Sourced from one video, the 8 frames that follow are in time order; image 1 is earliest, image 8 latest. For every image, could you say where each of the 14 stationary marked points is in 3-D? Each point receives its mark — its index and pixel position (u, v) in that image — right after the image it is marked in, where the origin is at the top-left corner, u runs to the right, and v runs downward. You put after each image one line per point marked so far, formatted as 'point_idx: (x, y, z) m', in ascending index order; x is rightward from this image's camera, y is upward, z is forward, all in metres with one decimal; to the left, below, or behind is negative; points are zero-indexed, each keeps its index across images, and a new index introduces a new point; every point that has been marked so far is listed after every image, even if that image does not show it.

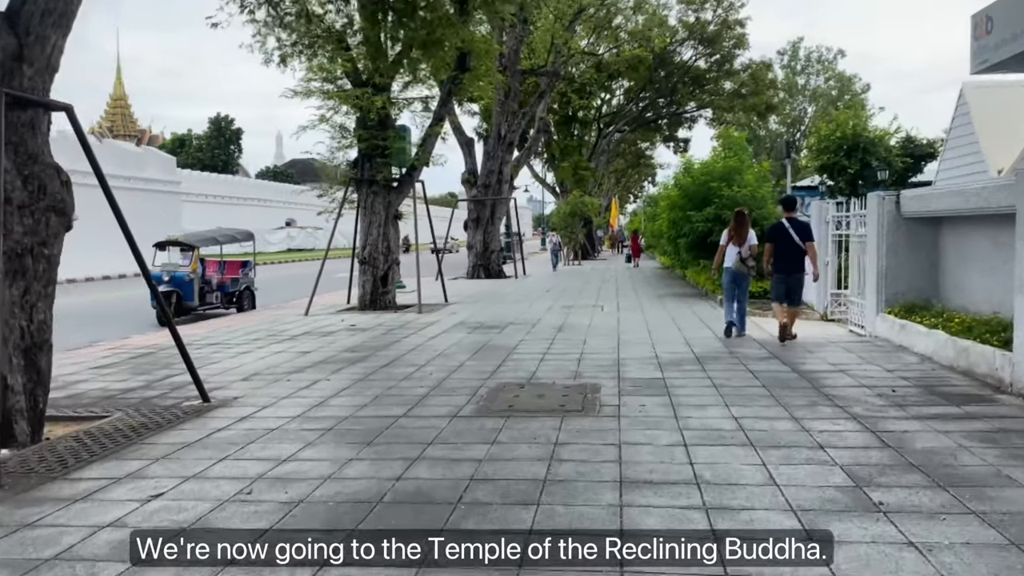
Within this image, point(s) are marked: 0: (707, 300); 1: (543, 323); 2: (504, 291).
0: (+3.7, -0.2, +16.0) m
1: (+0.5, -0.5, +12.4) m
2: (-0.2, -0.1, +19.3) m
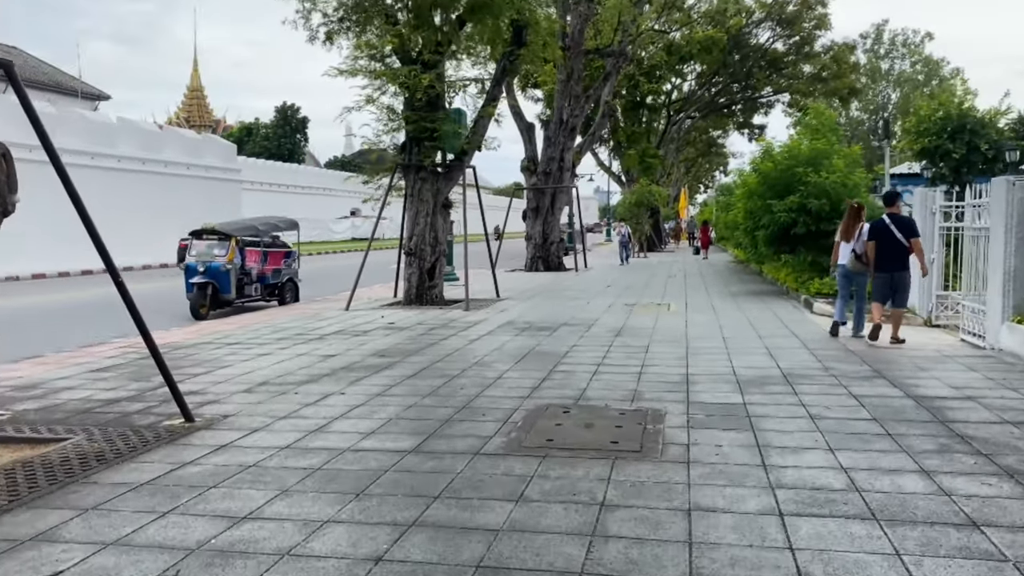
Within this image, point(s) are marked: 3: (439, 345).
0: (+4.7, -0.2, +14.3) m
1: (+1.2, -0.5, +11.0) m
2: (+1.1, 0.0, +18.0) m
3: (-0.8, -0.7, +9.5) m
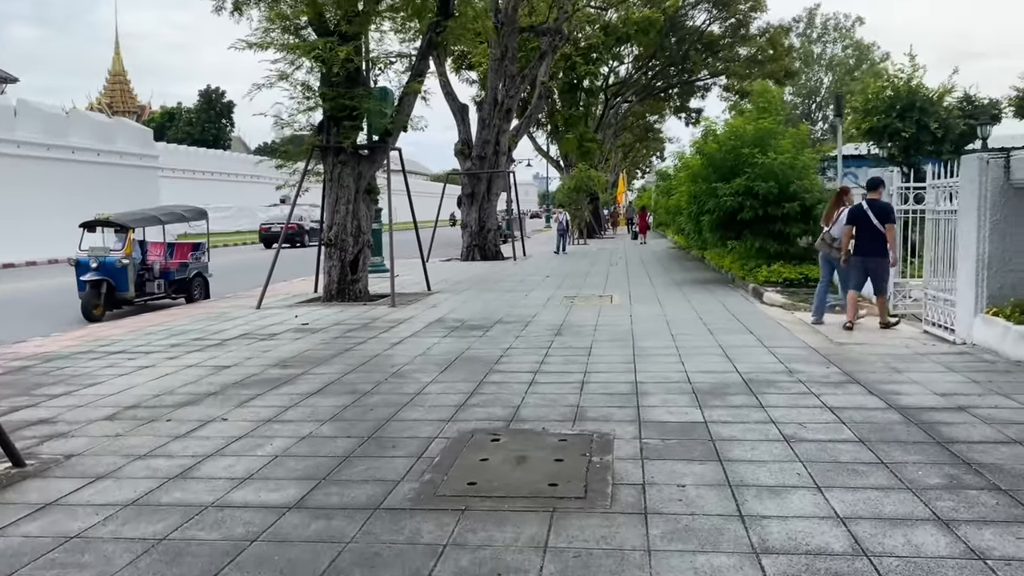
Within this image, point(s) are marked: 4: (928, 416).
0: (+3.6, 0.0, +13.5) m
1: (+0.3, -0.4, +10.0) m
2: (-0.3, +0.2, +16.9) m
3: (-1.6, -0.6, +8.3) m
4: (+2.6, -0.8, +5.2) m
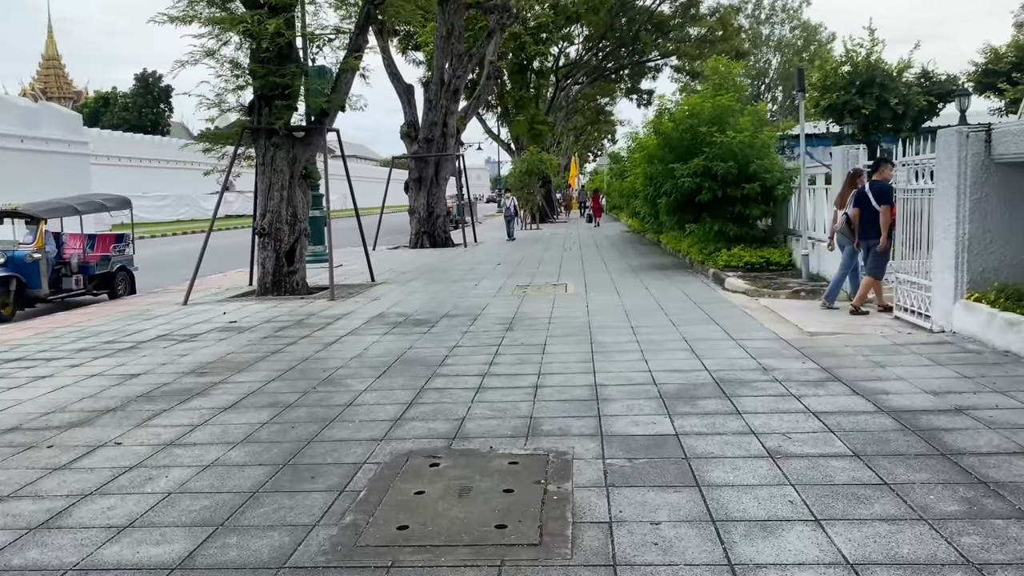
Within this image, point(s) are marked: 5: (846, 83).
0: (+2.8, +0.2, +13.0) m
1: (-0.3, -0.3, +9.3) m
2: (-1.2, +0.4, +16.1) m
3: (-2.0, -0.6, +7.5) m
4: (+2.3, -0.7, +4.6) m
5: (+7.9, +4.8, +19.4) m
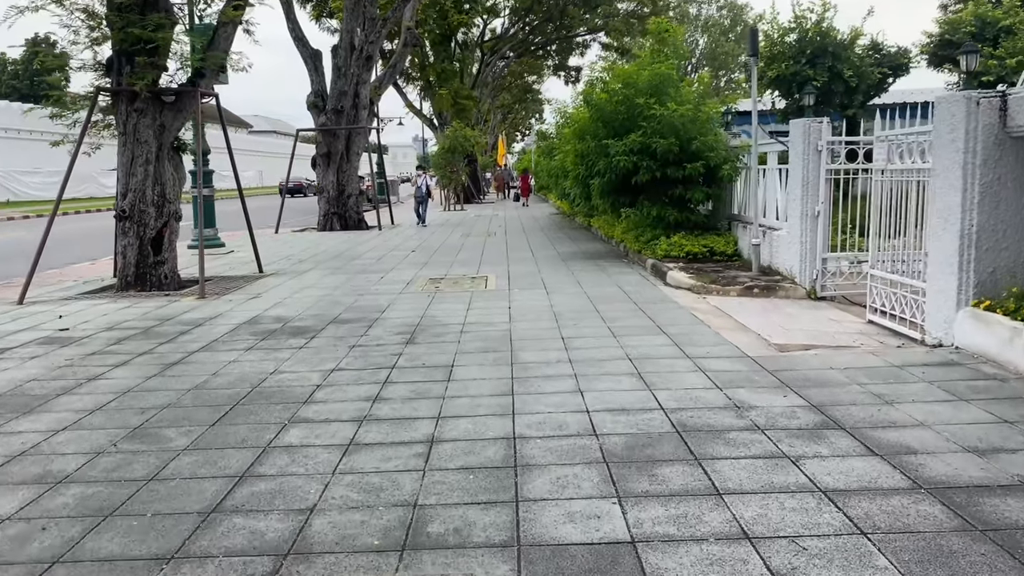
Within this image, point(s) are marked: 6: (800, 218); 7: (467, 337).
0: (+1.6, +0.3, +11.5) m
1: (-1.1, -0.3, +7.5) m
2: (-2.7, +0.6, +14.3) m
3: (-2.7, -0.6, +5.6) m
4: (+1.8, -0.8, +3.1) m
5: (+6.1, +5.1, +18.2) m
6: (+3.0, +0.7, +8.9) m
7: (-0.4, -0.4, +6.7) m
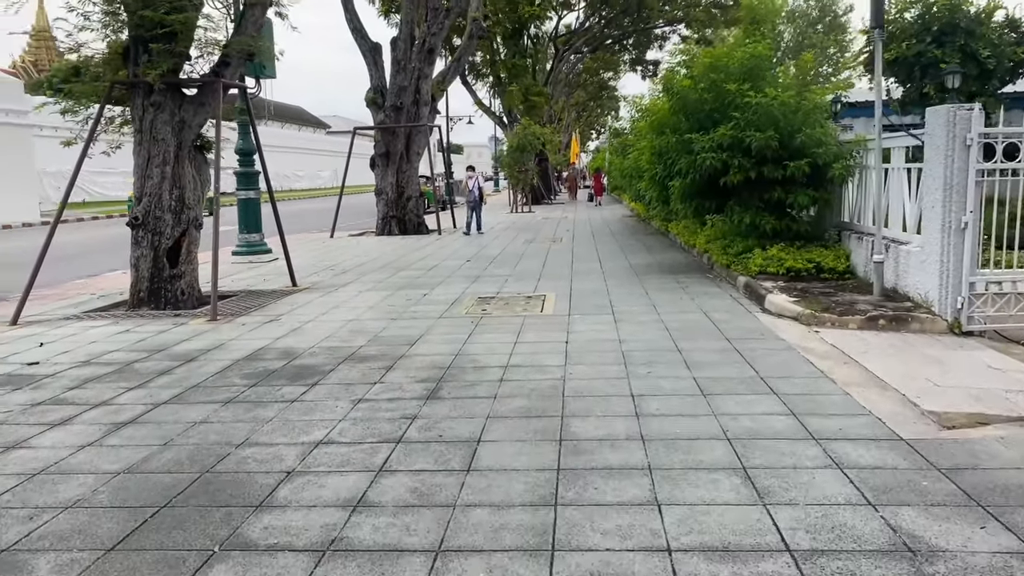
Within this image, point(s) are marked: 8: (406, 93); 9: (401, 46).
0: (+2.4, +0.1, +9.7) m
1: (-0.7, -0.5, +6.0) m
2: (-1.7, +0.4, +12.9) m
3: (-2.5, -0.8, +4.3) m
4: (+1.8, -1.1, +1.4) m
5: (+7.5, +4.8, +16.0) m
6: (+3.6, +0.5, +7.0) m
7: (0.0, -0.6, +5.1) m
8: (-2.4, +4.4, +19.0) m
9: (-2.5, +5.4, +18.8) m
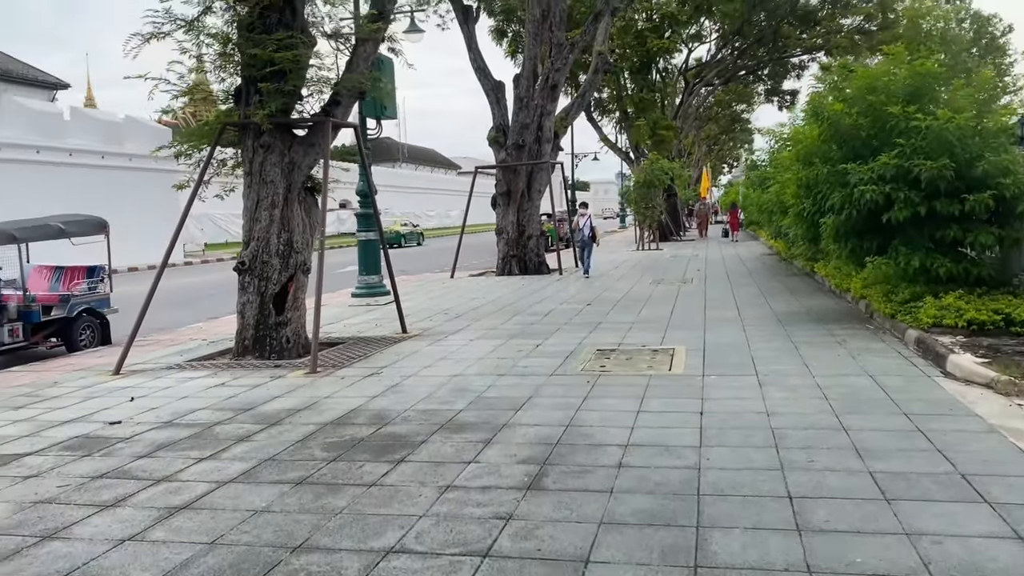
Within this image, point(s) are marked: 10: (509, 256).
0: (+3.7, -0.5, +8.4) m
1: (0.0, -0.9, +5.2) m
2: (+0.1, -0.3, +12.1) m
3: (-2.0, -1.1, +3.7) m
4: (+1.8, -1.3, +0.2) m
5: (+9.7, +4.0, +14.0) m
6: (+4.4, +0.1, +5.5) m
7: (+0.6, -0.9, +4.1) m
8: (+0.3, +3.5, +18.5) m
9: (+0.3, +4.5, +18.3) m
10: (0.0, +0.7, +19.6) m
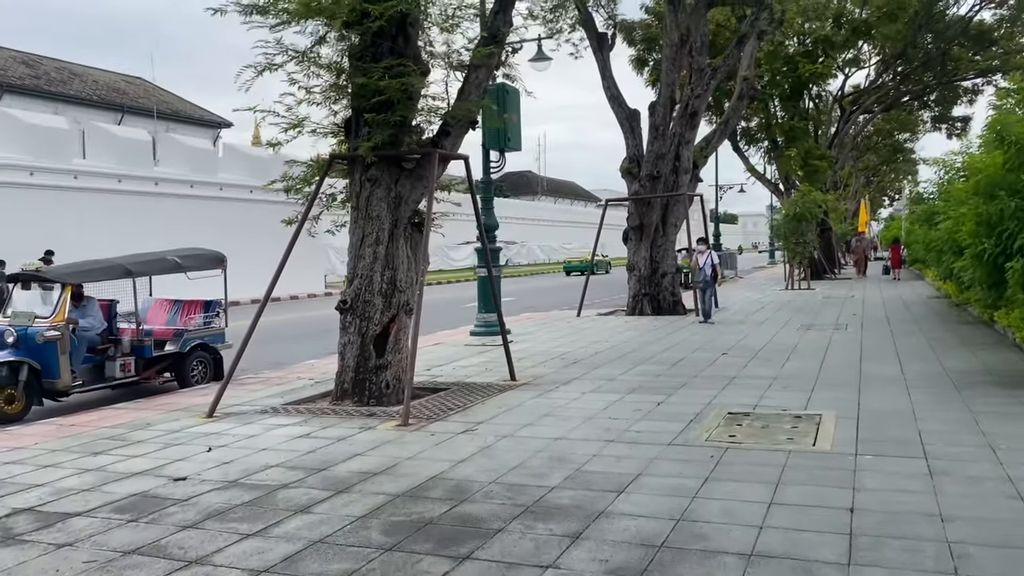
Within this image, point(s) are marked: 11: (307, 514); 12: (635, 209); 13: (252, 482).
0: (+4.6, -1.0, +6.8) m
1: (+0.5, -1.2, +4.2) m
2: (+1.8, -0.8, +11.1) m
3: (-1.7, -1.3, +3.1) m
4: (+1.4, -1.4, -1.0) m
5: (+11.6, +3.2, +11.5) m
6: (+4.9, -0.3, +3.8) m
7: (+0.9, -1.2, +3.1) m
8: (+3.2, +2.7, +17.4) m
9: (+3.1, +3.7, +17.3) m
10: (+2.9, -0.1, +18.6) m
11: (-1.1, -1.2, +4.7) m
12: (+2.7, +1.7, +18.0) m
13: (-1.6, -1.2, +5.4) m
